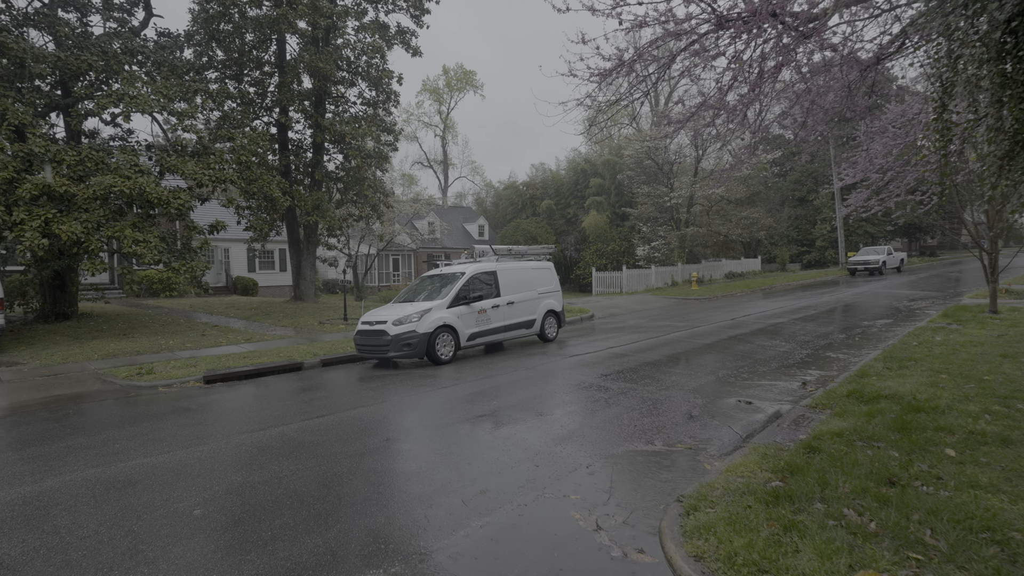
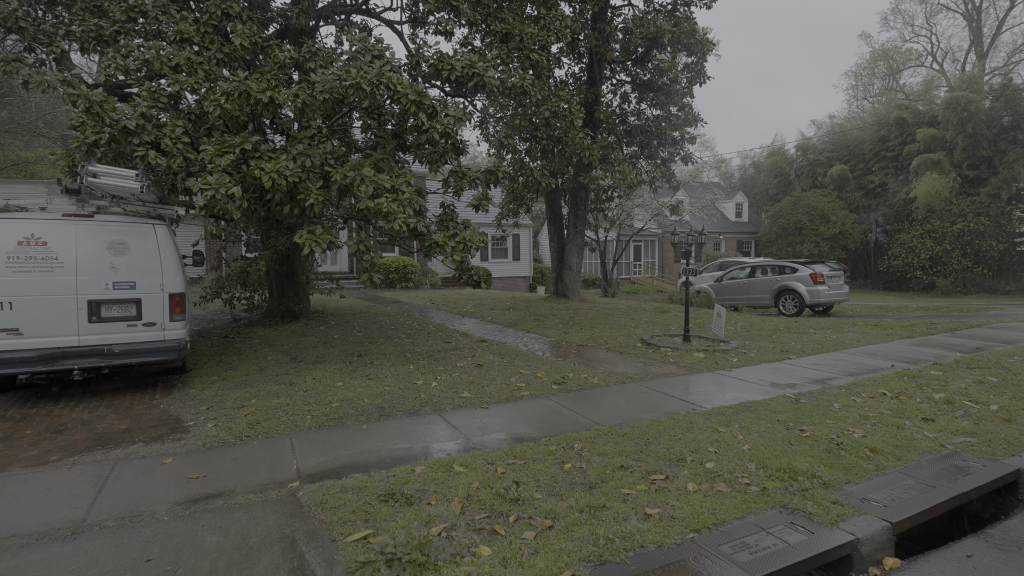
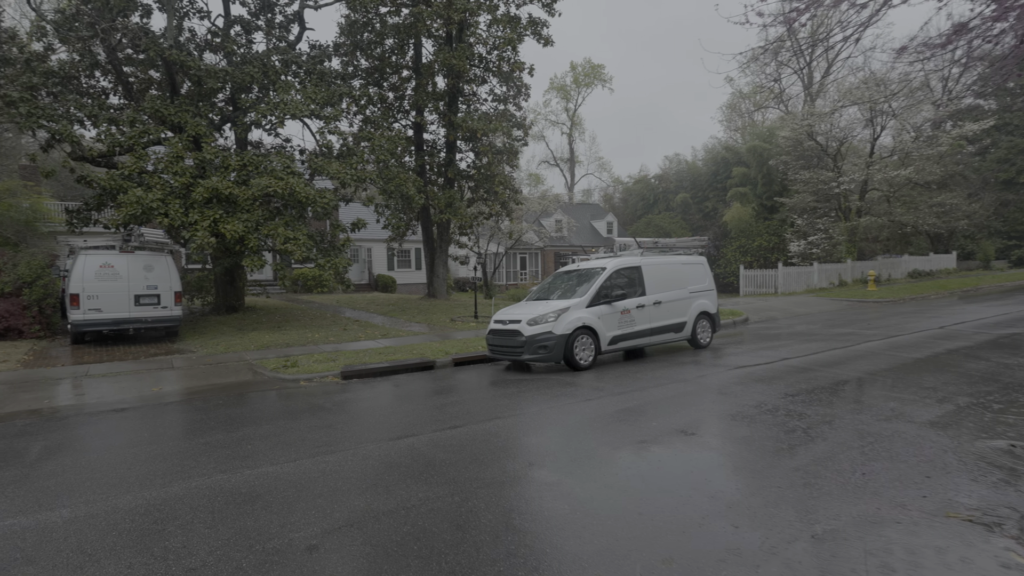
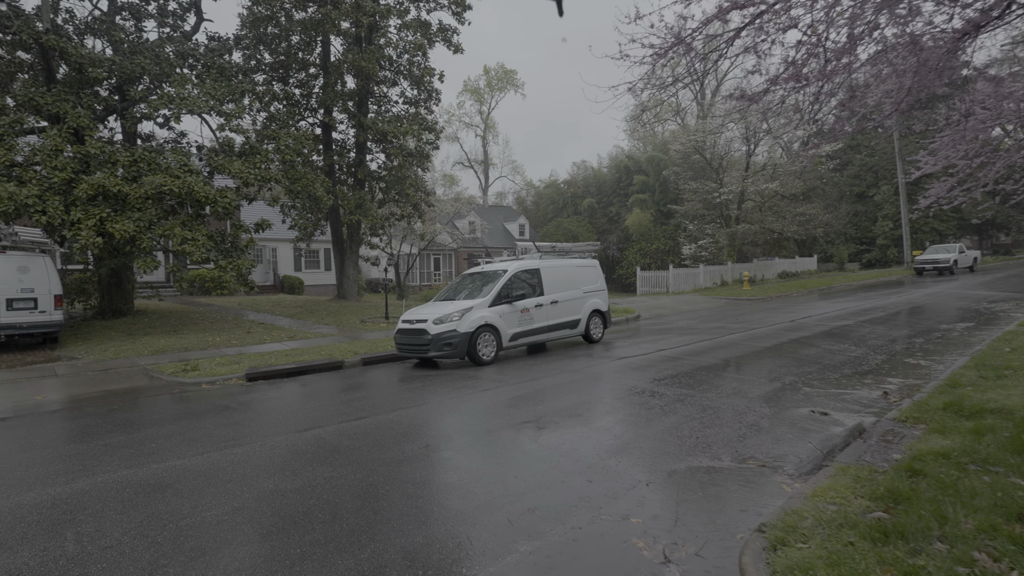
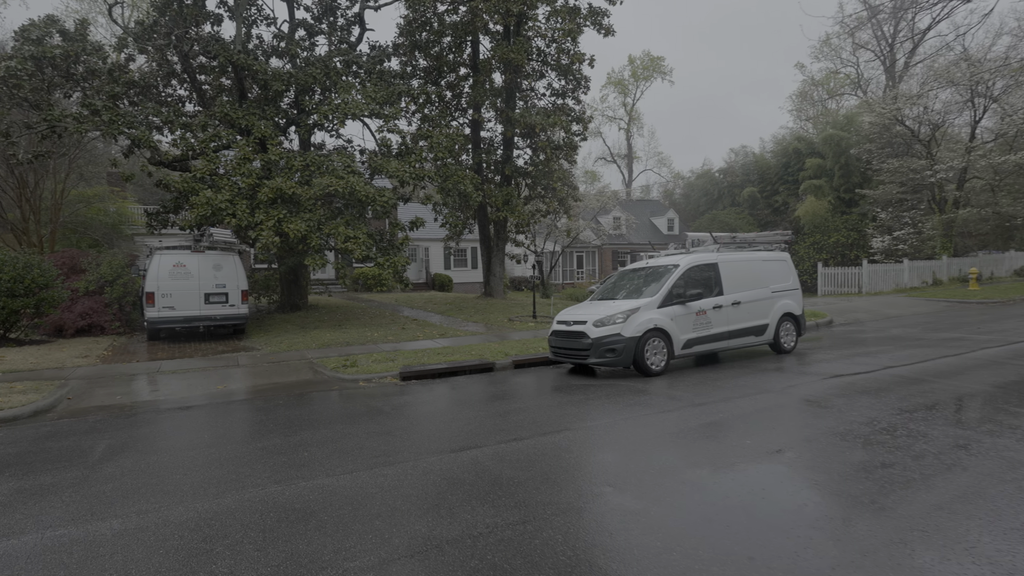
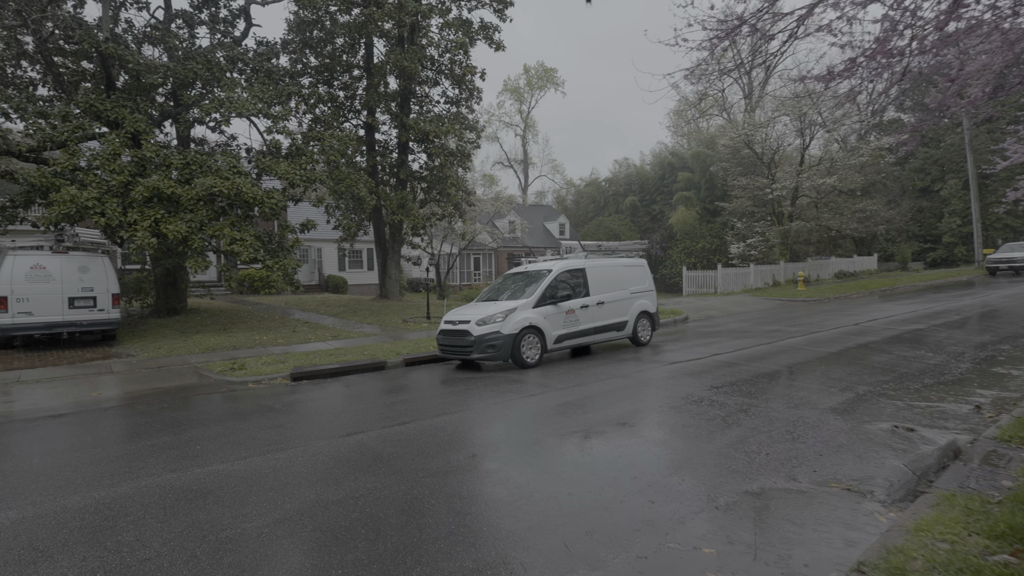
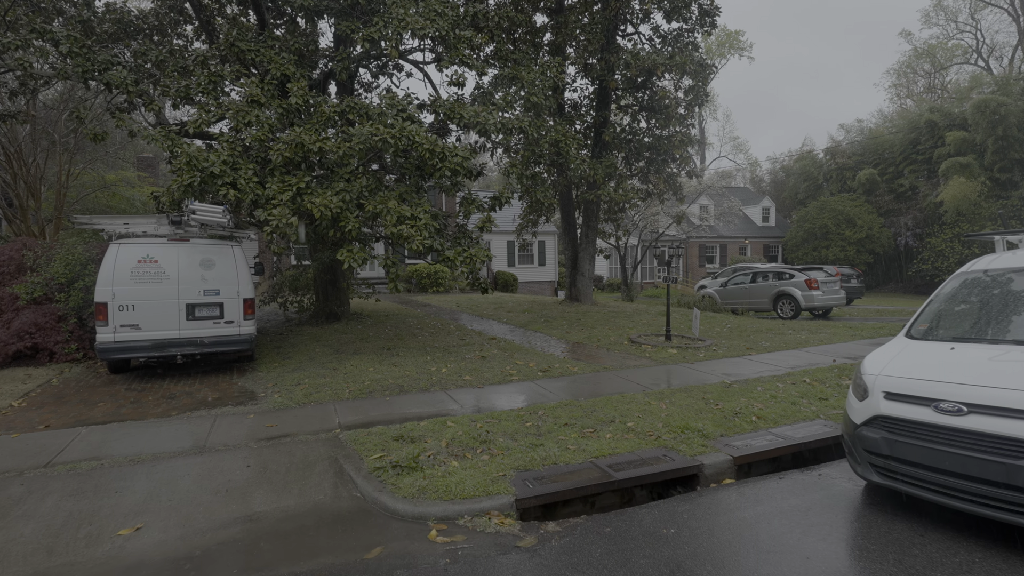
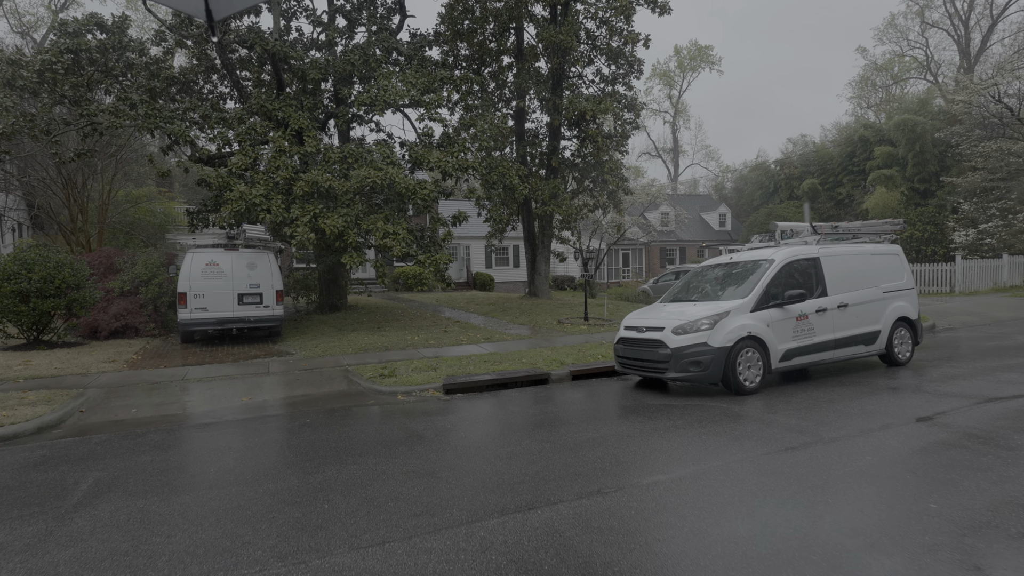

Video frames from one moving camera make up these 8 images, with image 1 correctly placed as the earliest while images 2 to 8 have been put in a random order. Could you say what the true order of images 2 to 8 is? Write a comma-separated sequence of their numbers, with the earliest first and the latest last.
4, 6, 3, 5, 8, 7, 2
